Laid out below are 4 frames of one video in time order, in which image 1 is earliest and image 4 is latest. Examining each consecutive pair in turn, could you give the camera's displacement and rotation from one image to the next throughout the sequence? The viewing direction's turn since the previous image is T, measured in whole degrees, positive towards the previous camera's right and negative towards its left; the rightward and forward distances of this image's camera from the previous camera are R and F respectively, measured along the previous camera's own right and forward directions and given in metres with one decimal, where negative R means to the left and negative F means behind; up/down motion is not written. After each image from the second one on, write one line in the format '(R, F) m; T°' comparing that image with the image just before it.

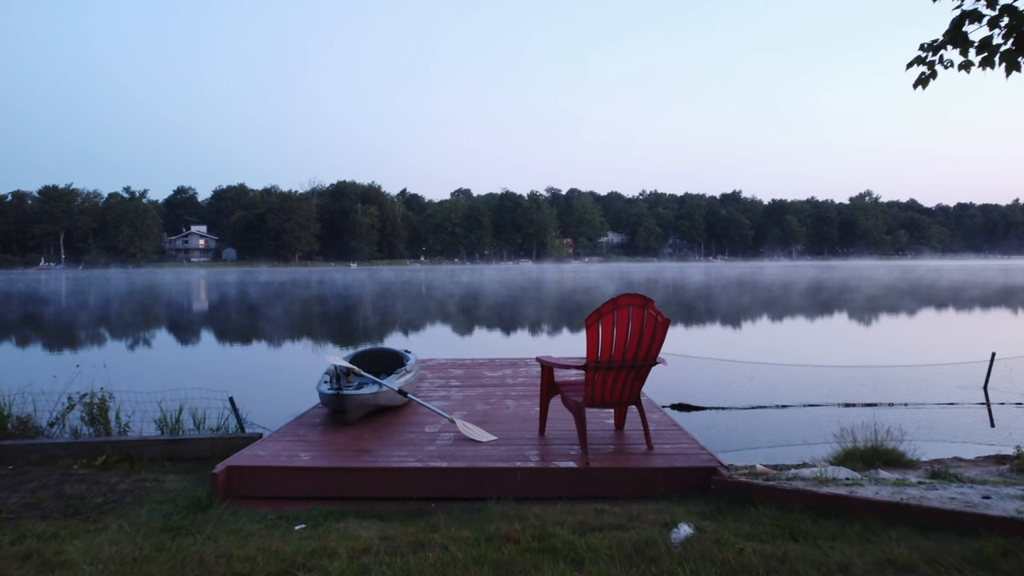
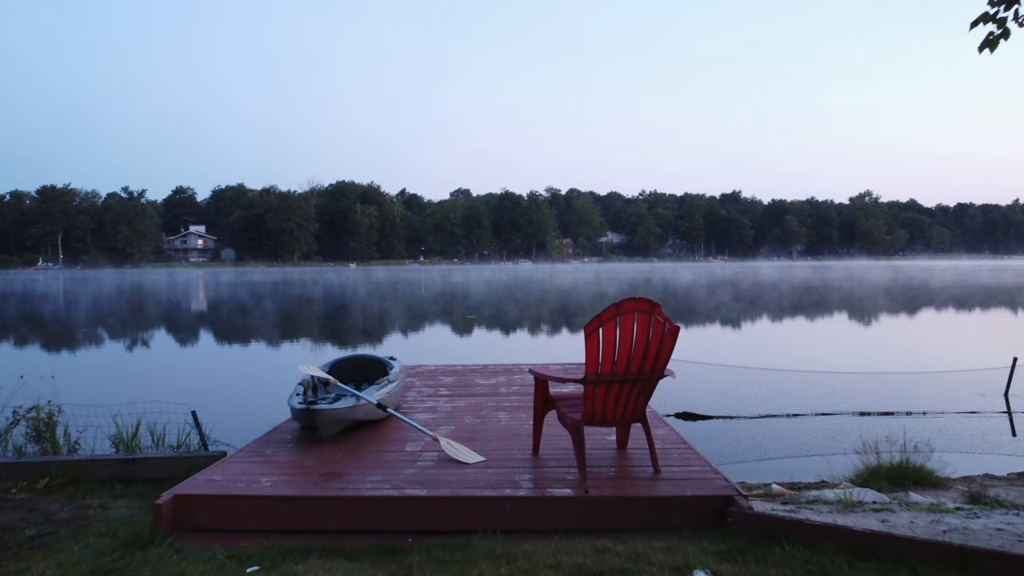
(+0.1, +0.6) m; 0°
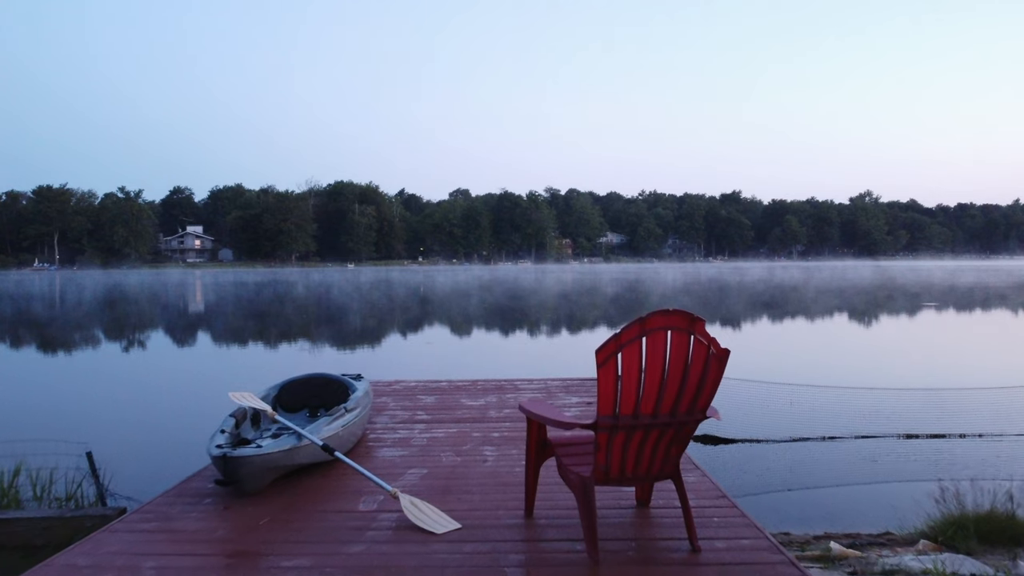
(+0.1, +1.3) m; 0°
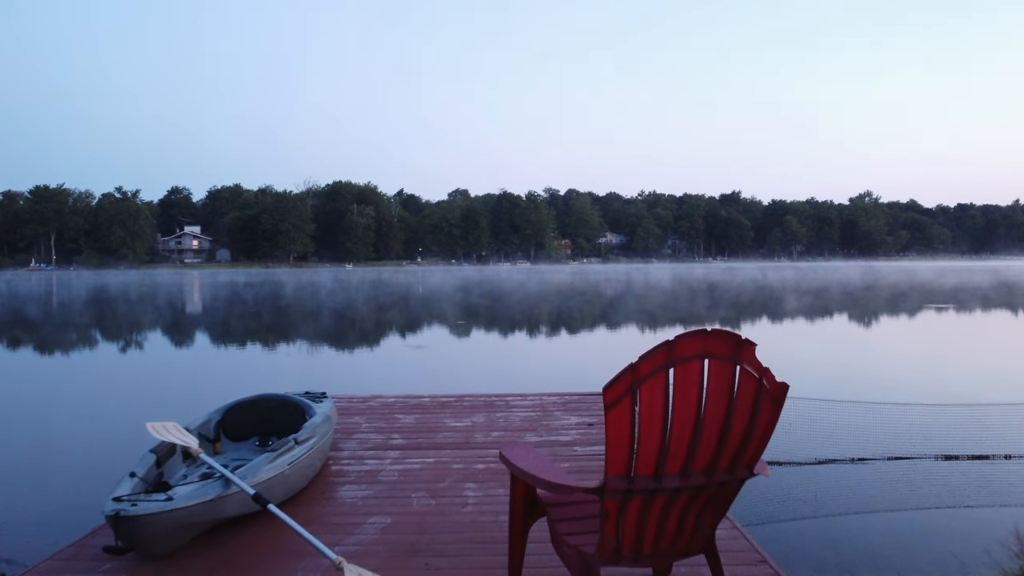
(+0.1, +0.9) m; 0°
